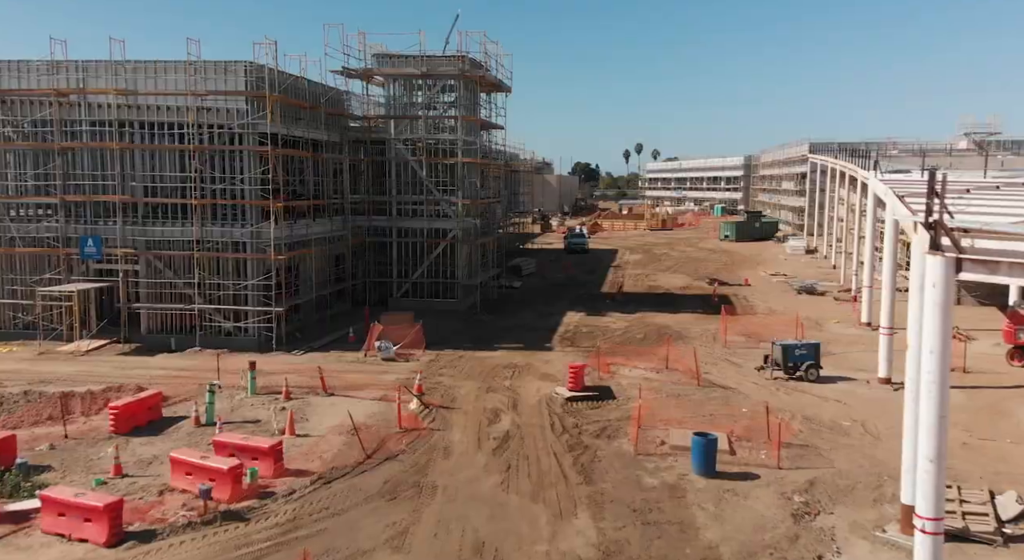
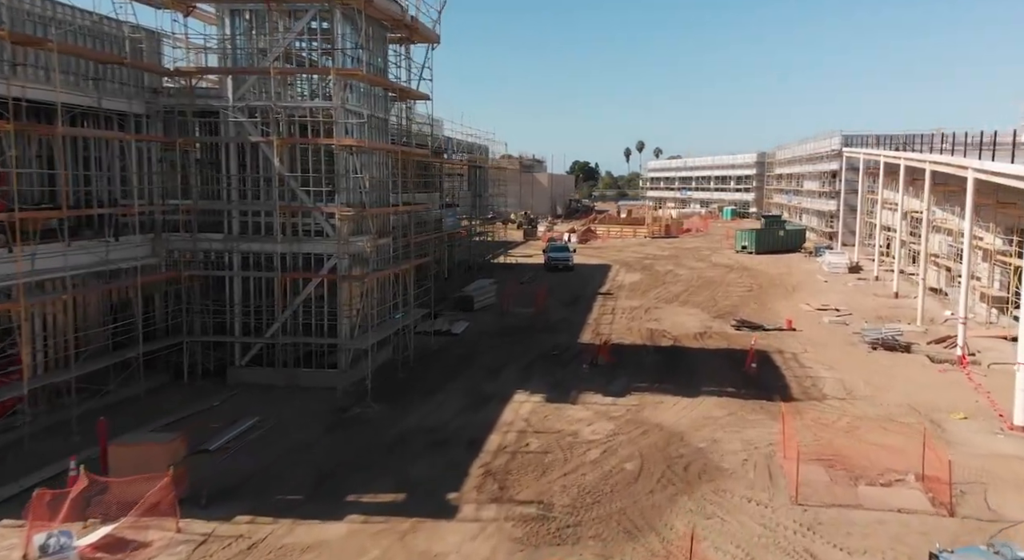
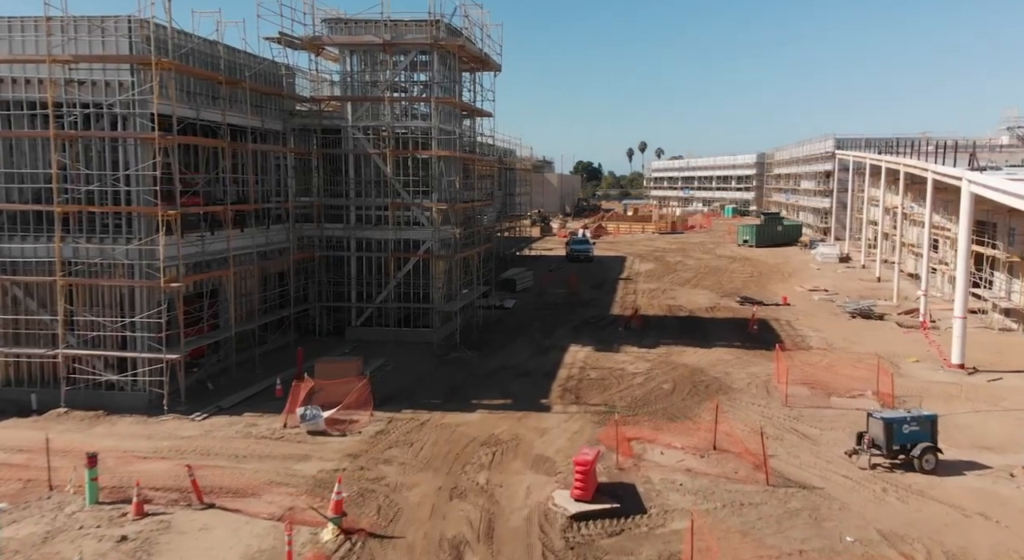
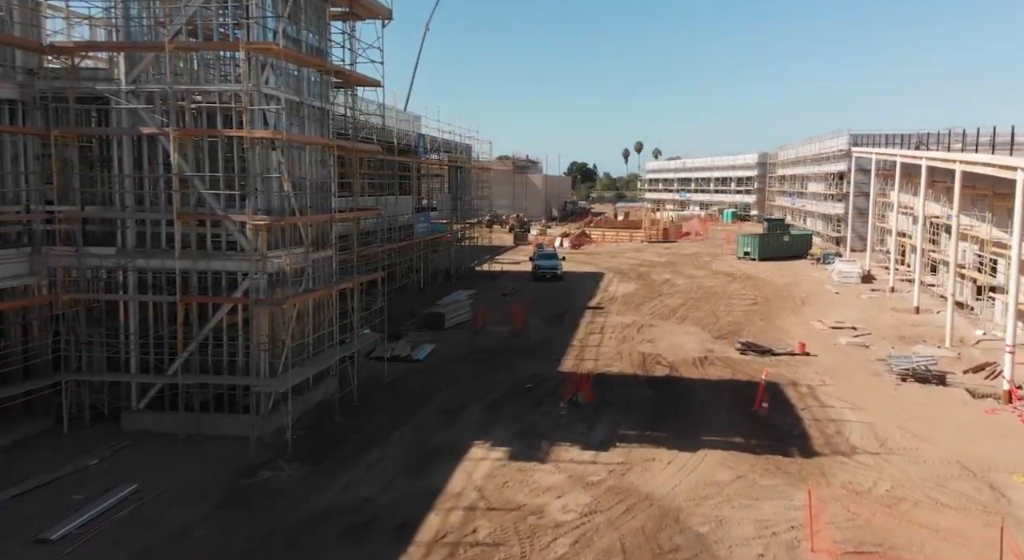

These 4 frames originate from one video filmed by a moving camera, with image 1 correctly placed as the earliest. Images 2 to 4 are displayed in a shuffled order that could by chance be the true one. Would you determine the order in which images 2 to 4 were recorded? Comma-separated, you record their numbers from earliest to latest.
3, 2, 4
